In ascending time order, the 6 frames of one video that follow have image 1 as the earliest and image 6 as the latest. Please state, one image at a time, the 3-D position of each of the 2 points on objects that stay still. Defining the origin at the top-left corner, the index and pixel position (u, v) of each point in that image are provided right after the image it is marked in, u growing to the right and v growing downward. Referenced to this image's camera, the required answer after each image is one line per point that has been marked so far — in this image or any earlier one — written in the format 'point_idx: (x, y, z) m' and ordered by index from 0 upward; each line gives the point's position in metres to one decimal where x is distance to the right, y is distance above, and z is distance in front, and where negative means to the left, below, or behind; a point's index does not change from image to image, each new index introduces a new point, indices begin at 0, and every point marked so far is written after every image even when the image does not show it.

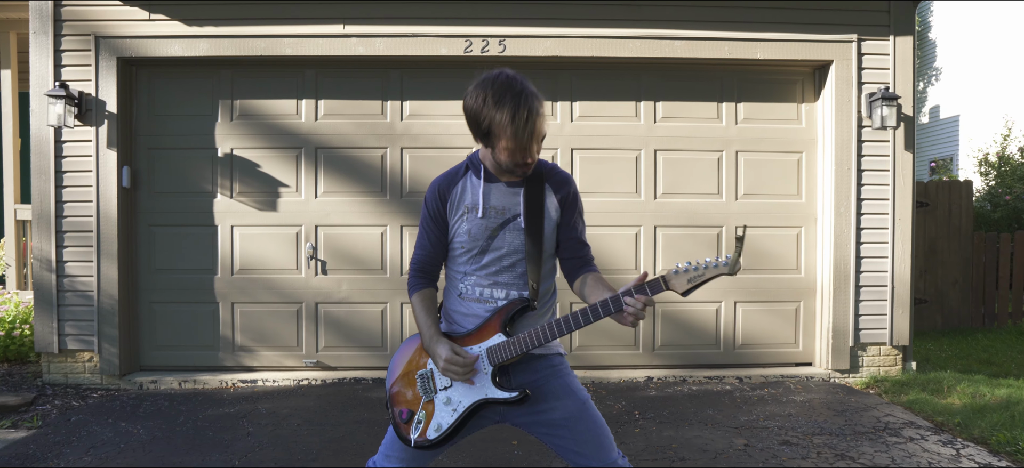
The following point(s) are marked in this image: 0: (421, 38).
0: (-0.7, +1.5, +5.1) m
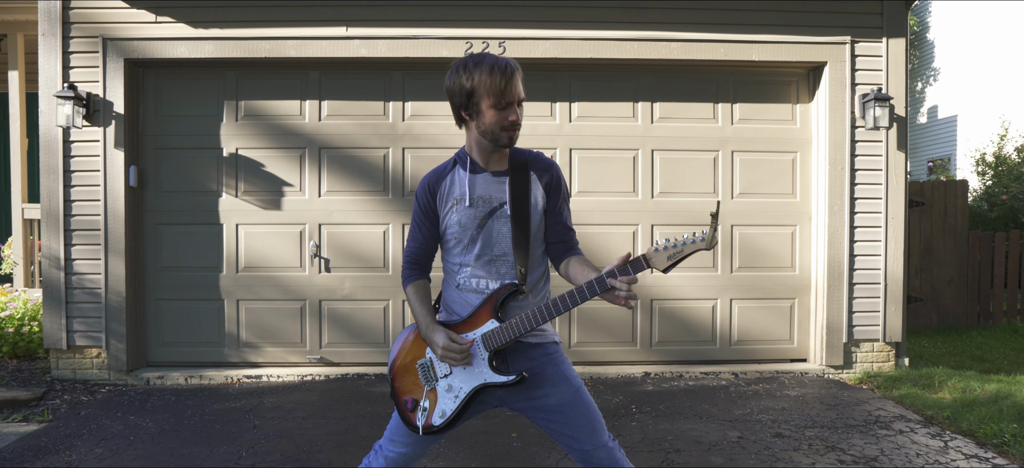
0: (-0.7, +1.5, +5.2) m
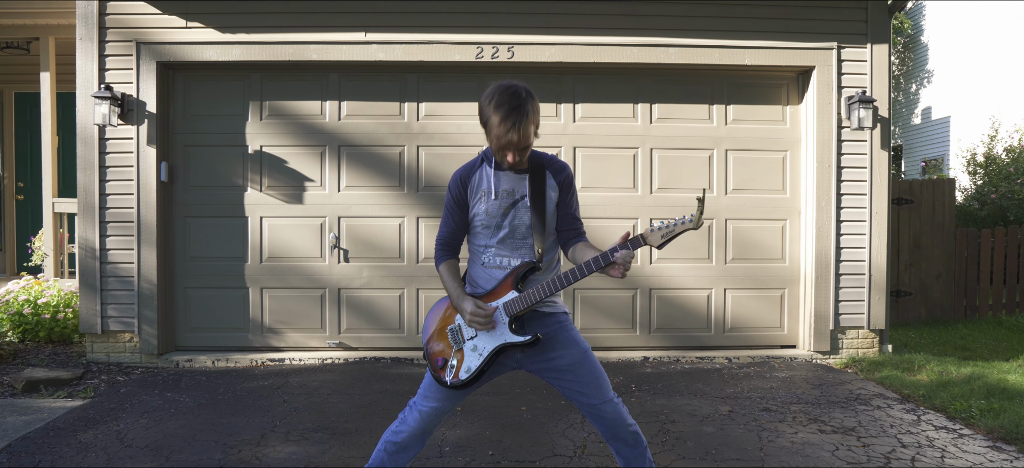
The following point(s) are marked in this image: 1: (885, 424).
0: (-0.6, +1.6, +5.6) m
1: (+2.2, -1.1, +4.0) m
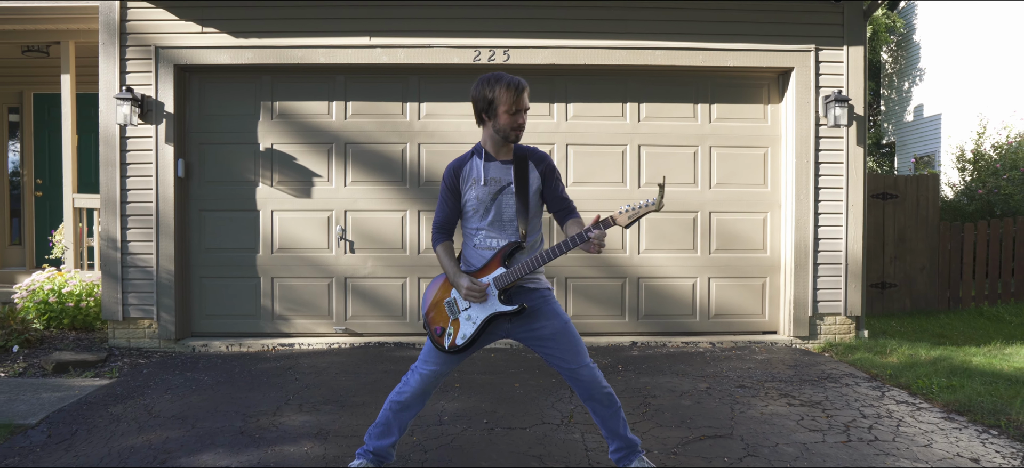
0: (-0.7, +1.6, +5.9) m
1: (+2.2, -1.1, +4.4) m
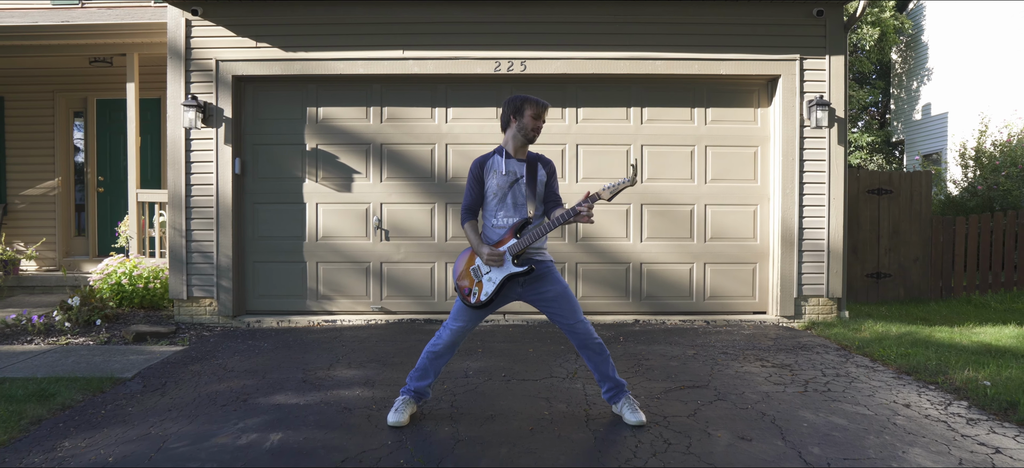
0: (-0.5, +1.7, +6.7) m
1: (+2.3, -1.0, +5.1) m
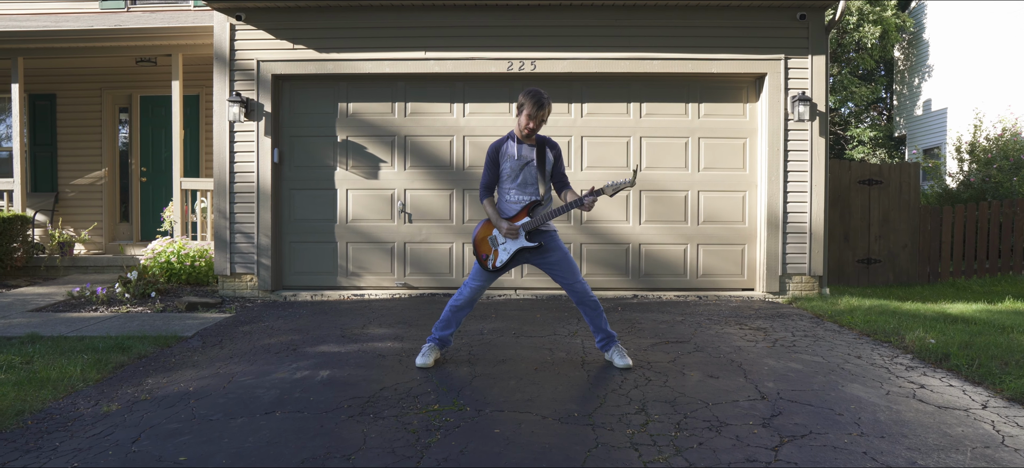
0: (-0.4, +1.9, +7.4) m
1: (+2.4, -0.8, +5.8) m
